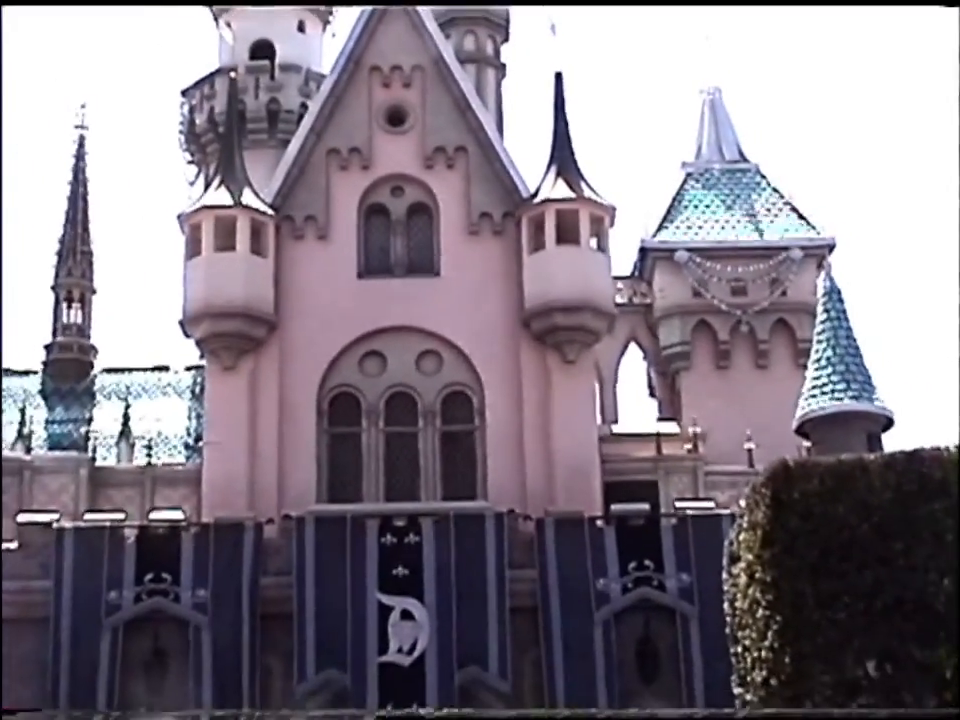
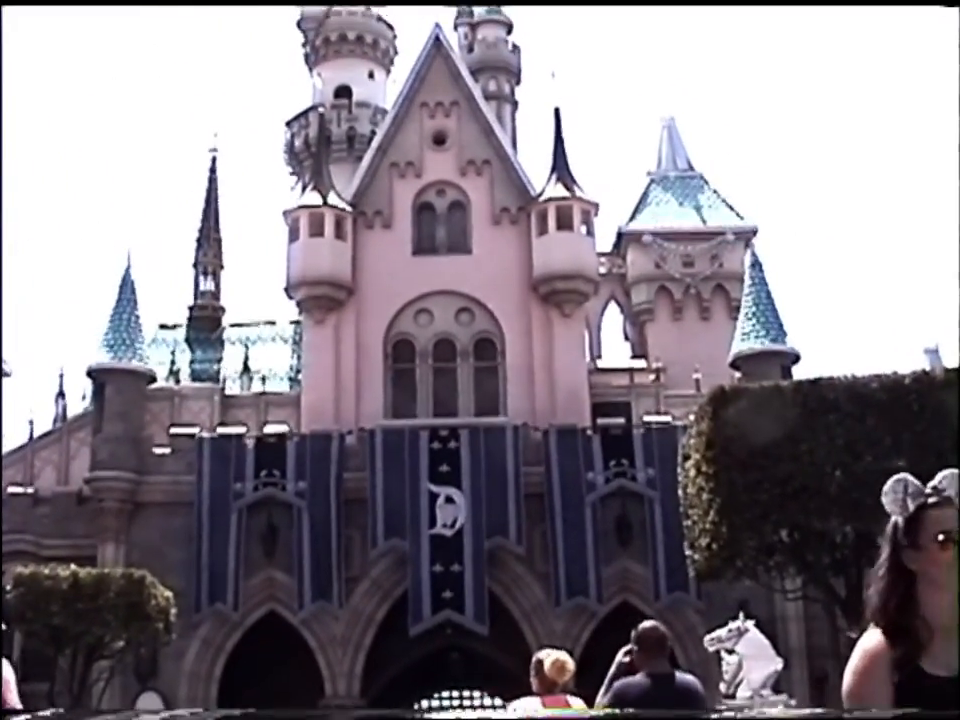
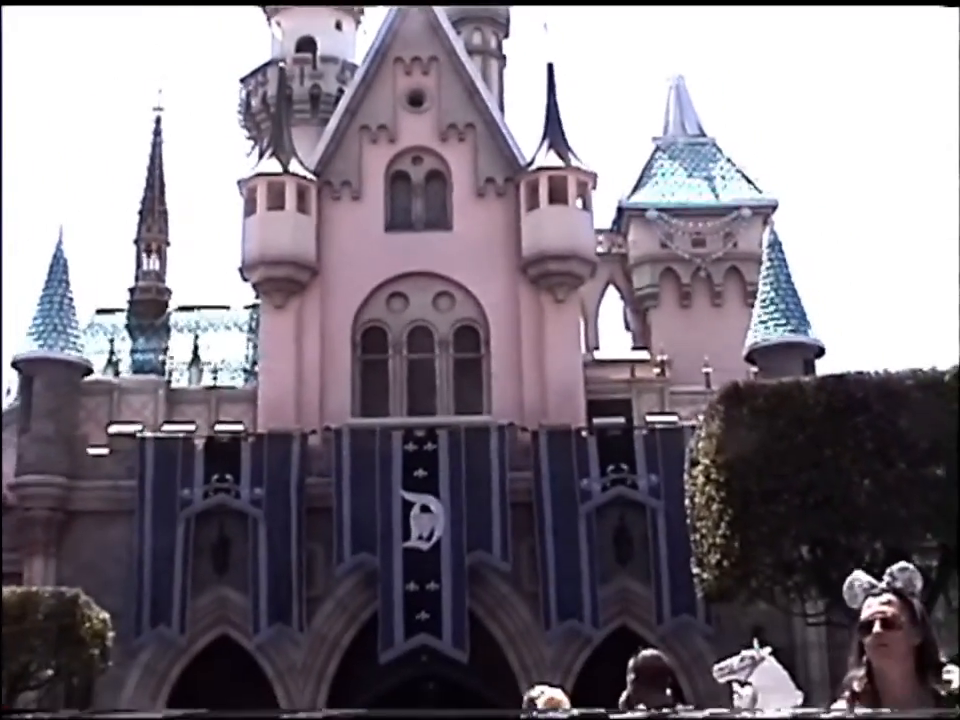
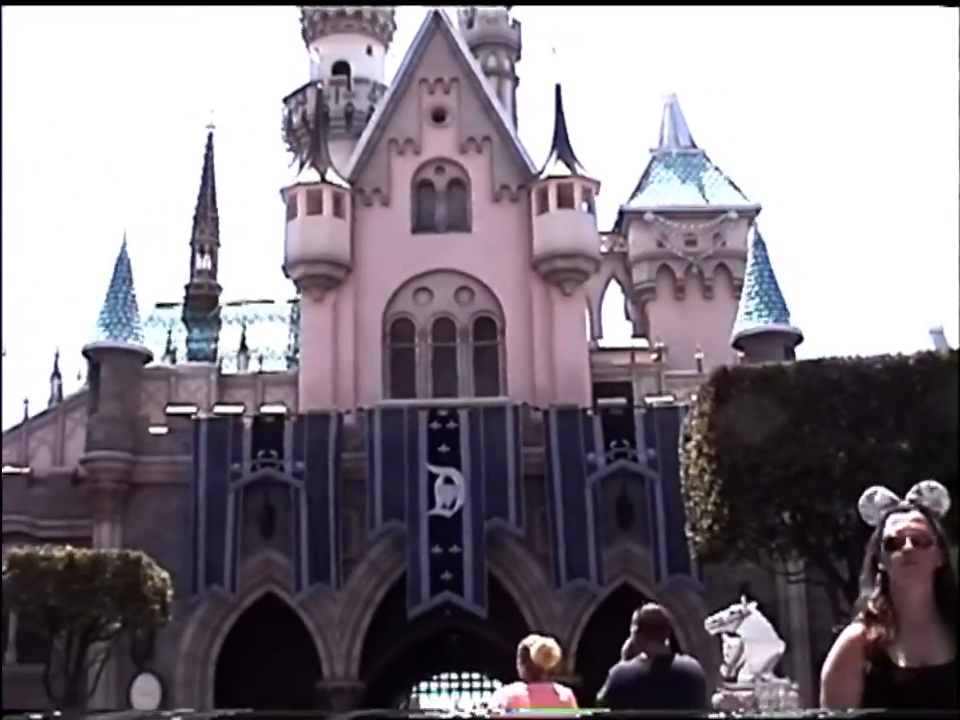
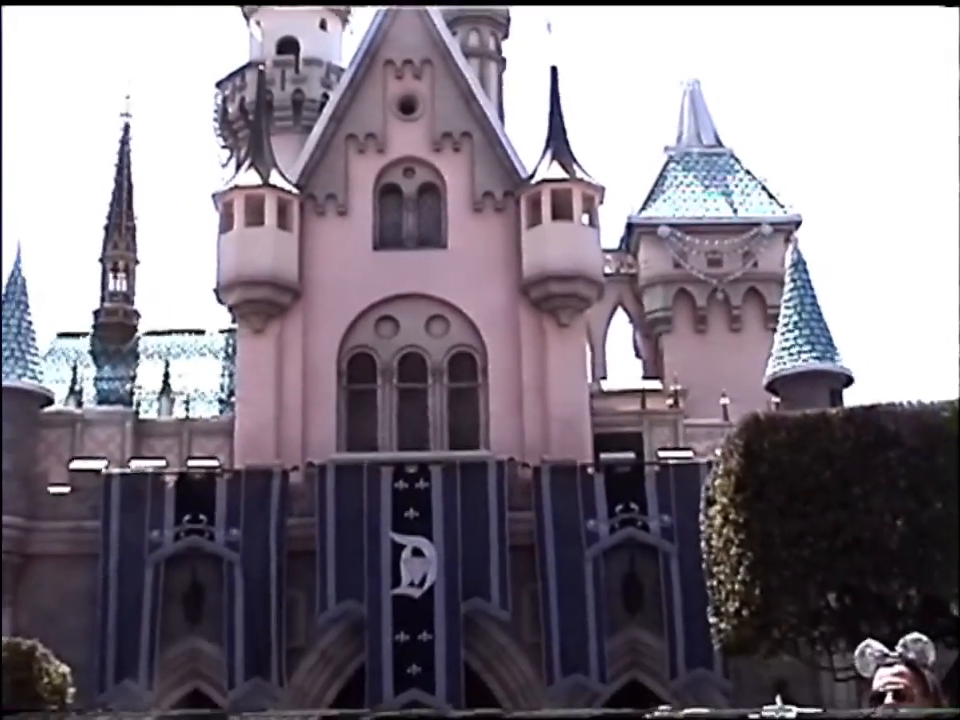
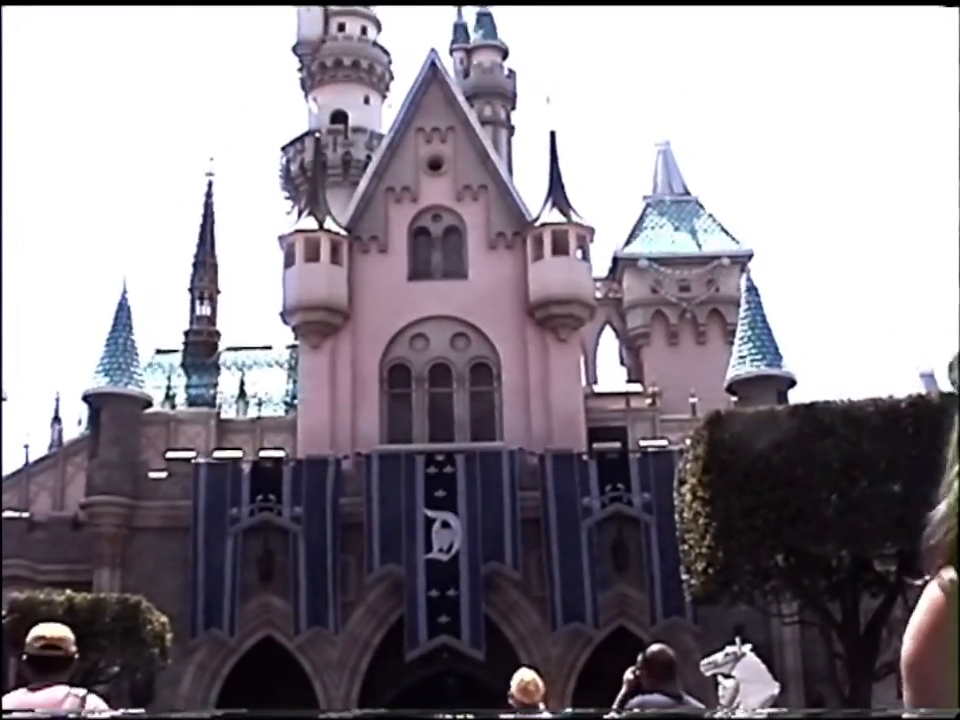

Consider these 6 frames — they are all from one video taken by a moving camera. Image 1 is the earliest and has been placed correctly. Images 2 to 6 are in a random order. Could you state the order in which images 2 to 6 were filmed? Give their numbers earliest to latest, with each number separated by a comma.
5, 3, 4, 2, 6
